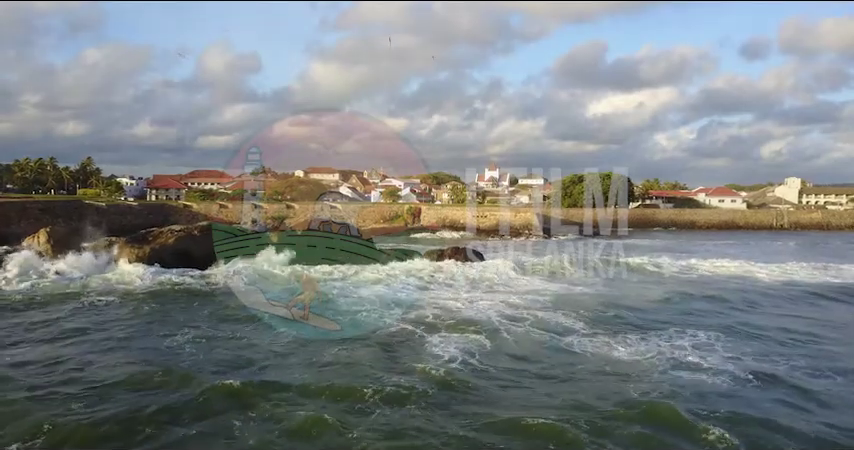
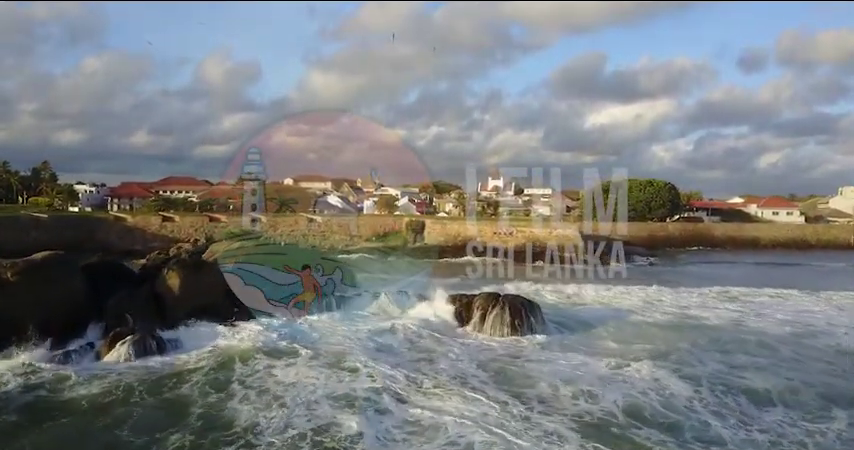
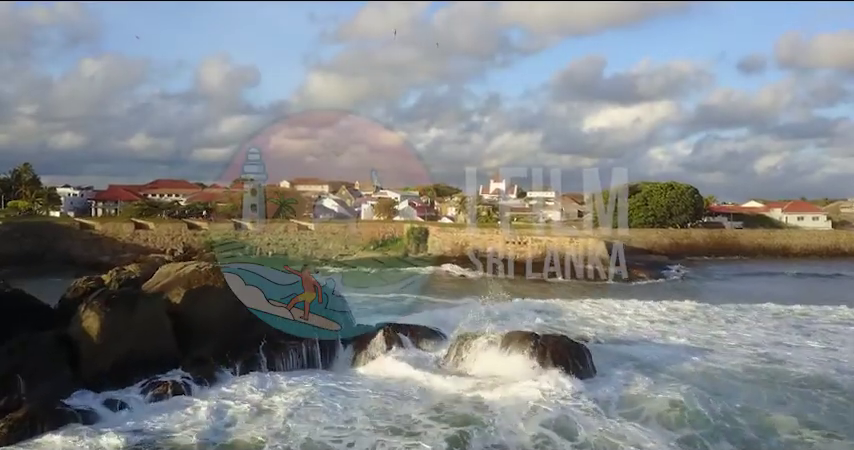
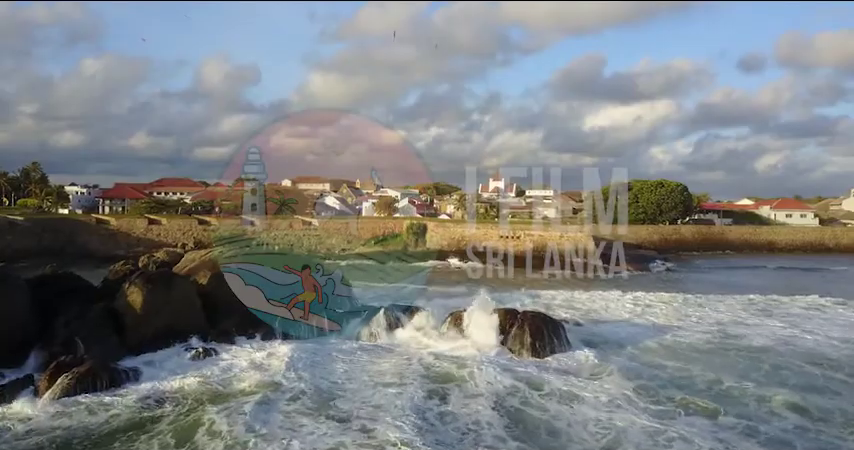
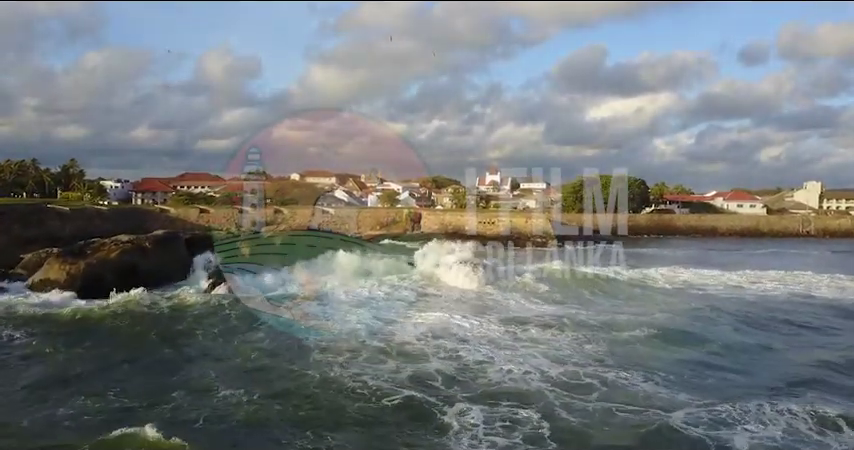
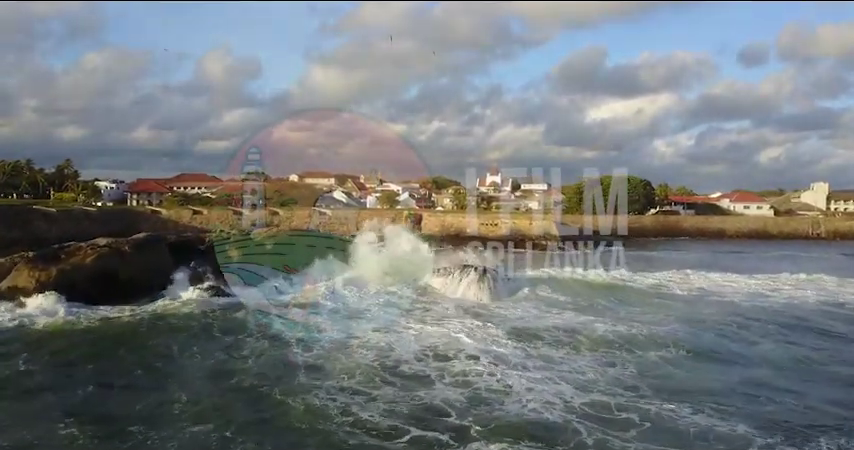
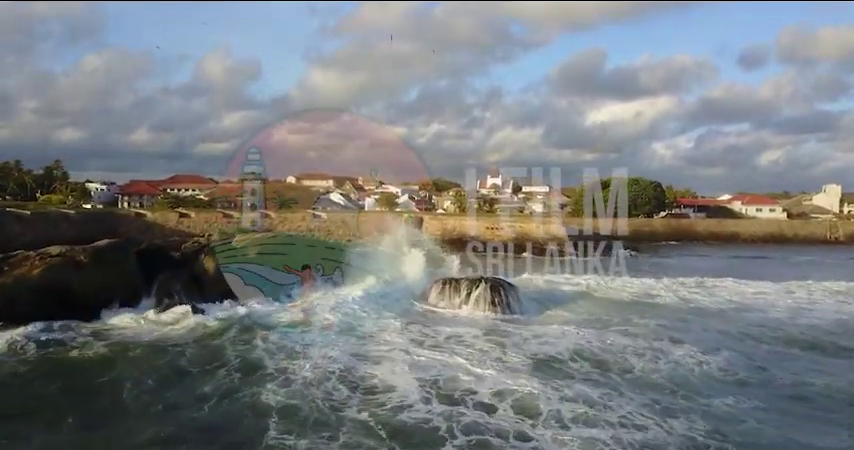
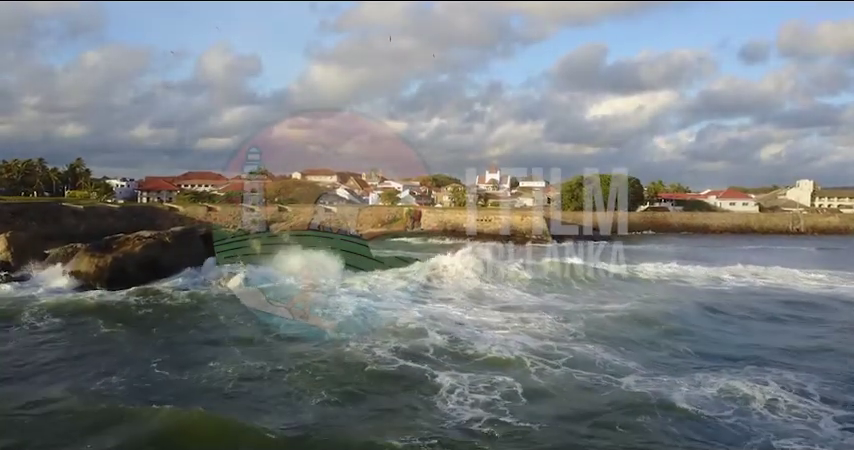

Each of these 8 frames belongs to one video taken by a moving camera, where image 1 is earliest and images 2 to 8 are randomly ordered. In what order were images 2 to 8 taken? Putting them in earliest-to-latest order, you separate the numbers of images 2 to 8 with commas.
8, 5, 6, 7, 2, 4, 3
